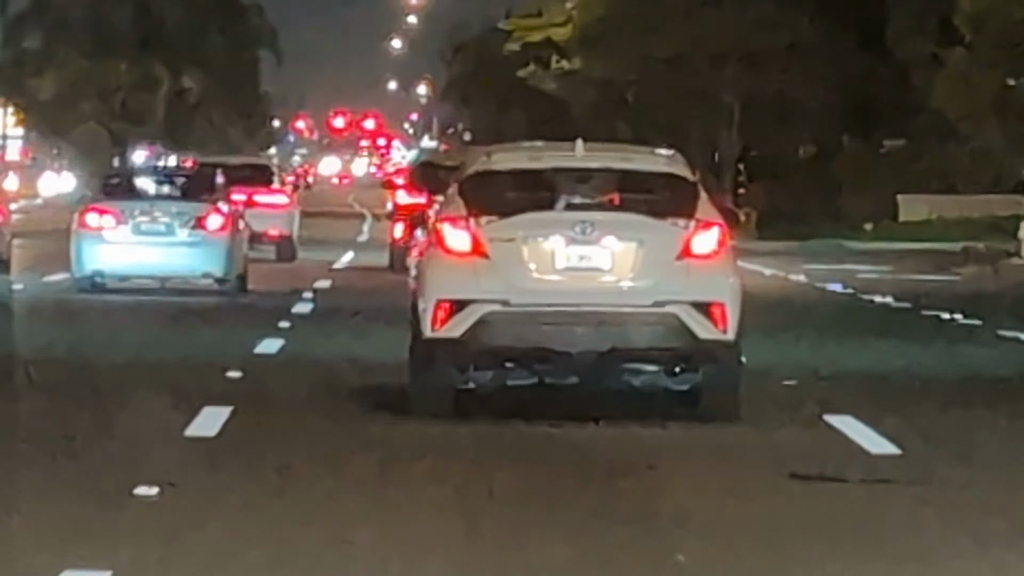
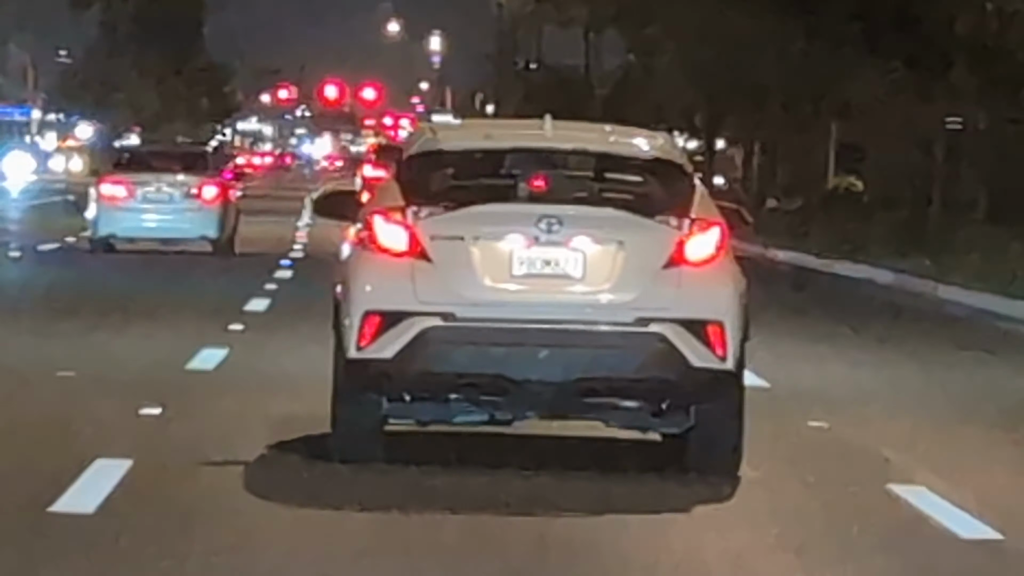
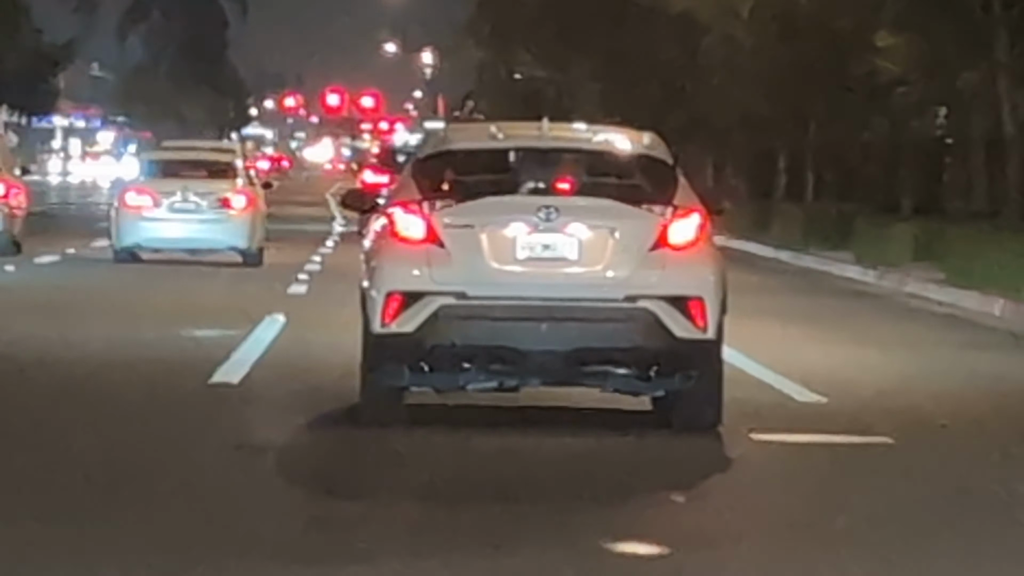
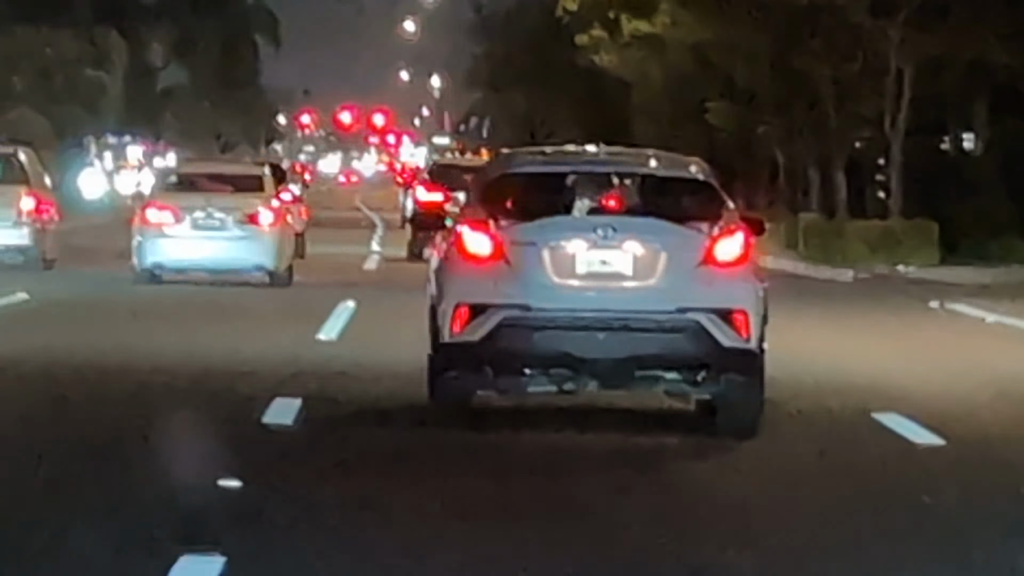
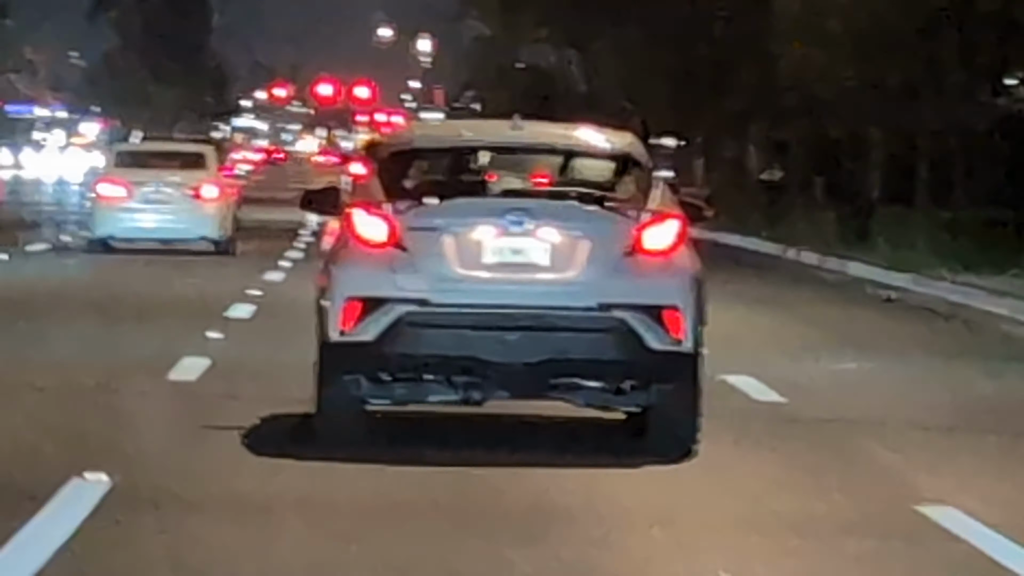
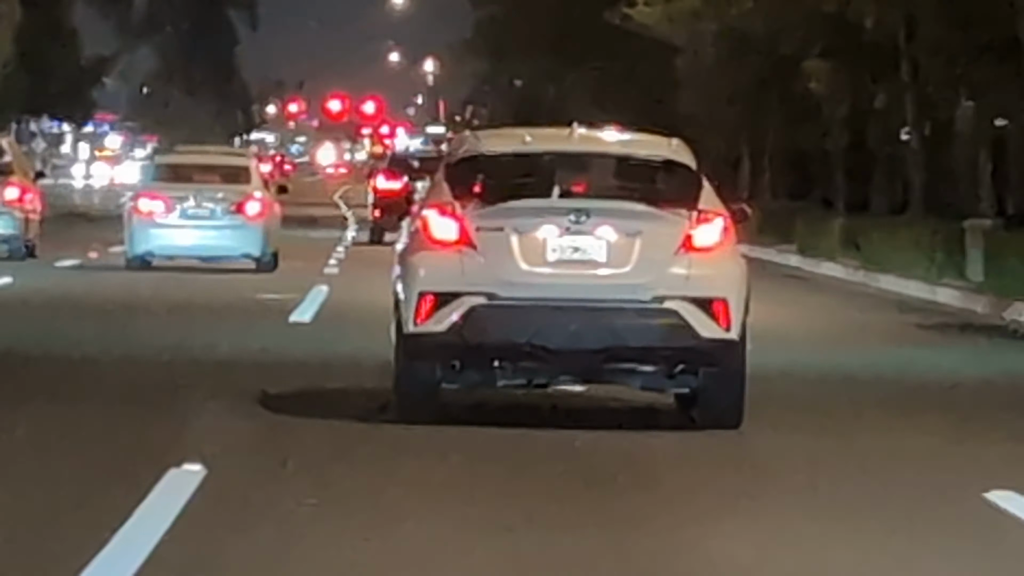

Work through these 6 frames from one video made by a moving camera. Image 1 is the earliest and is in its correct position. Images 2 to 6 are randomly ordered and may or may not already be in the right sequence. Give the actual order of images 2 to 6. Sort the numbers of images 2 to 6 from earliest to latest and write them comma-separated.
4, 6, 3, 5, 2
